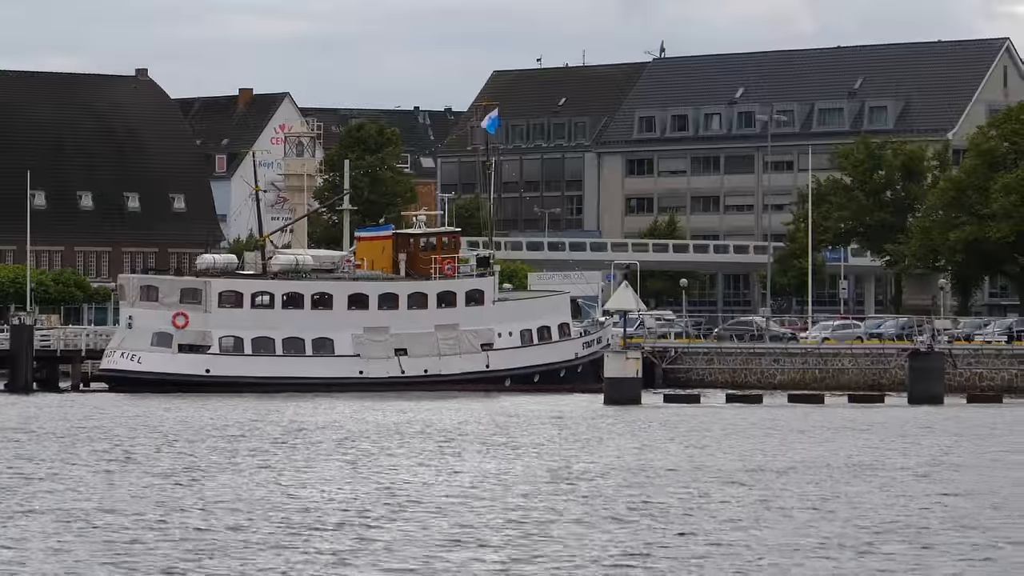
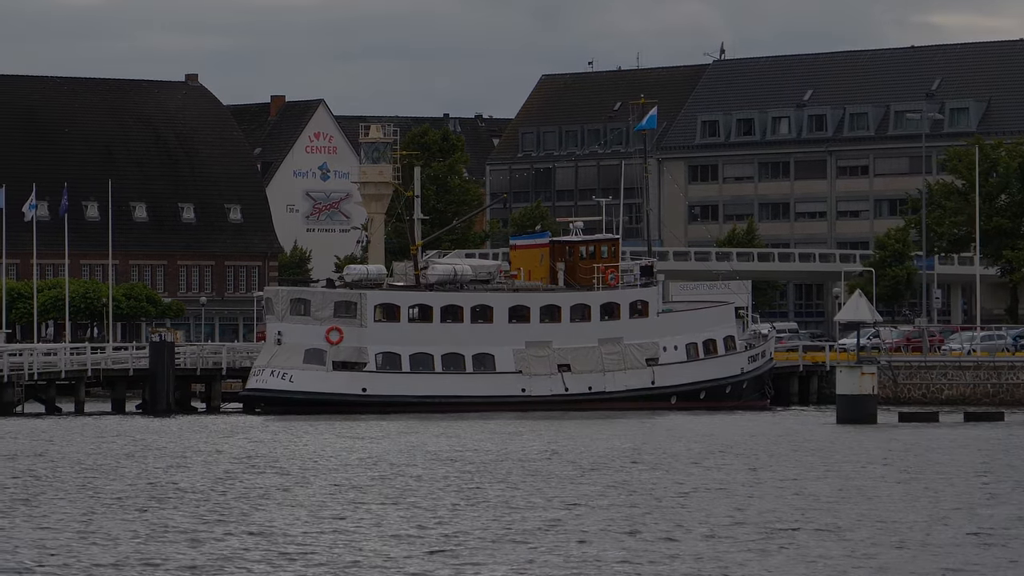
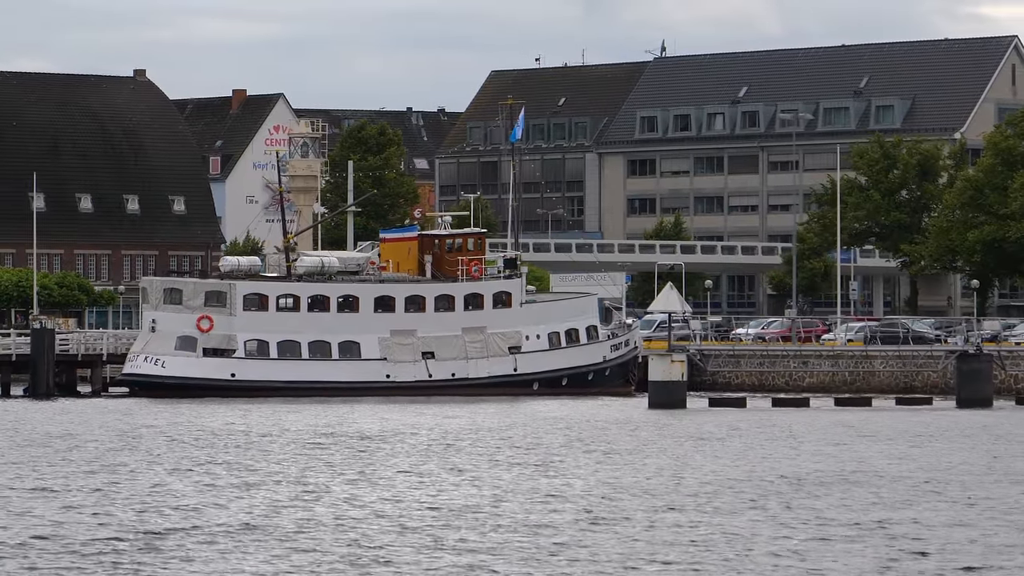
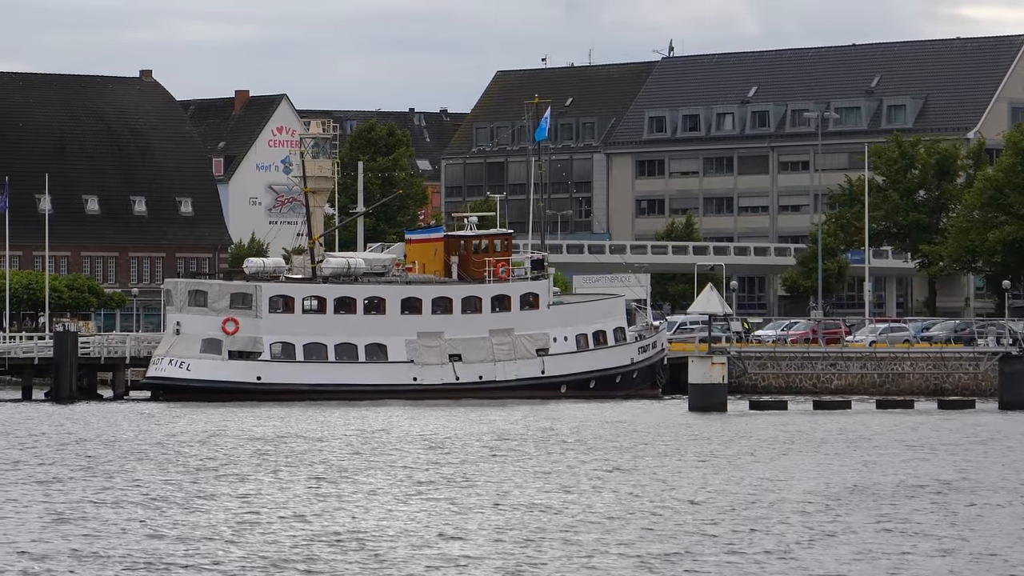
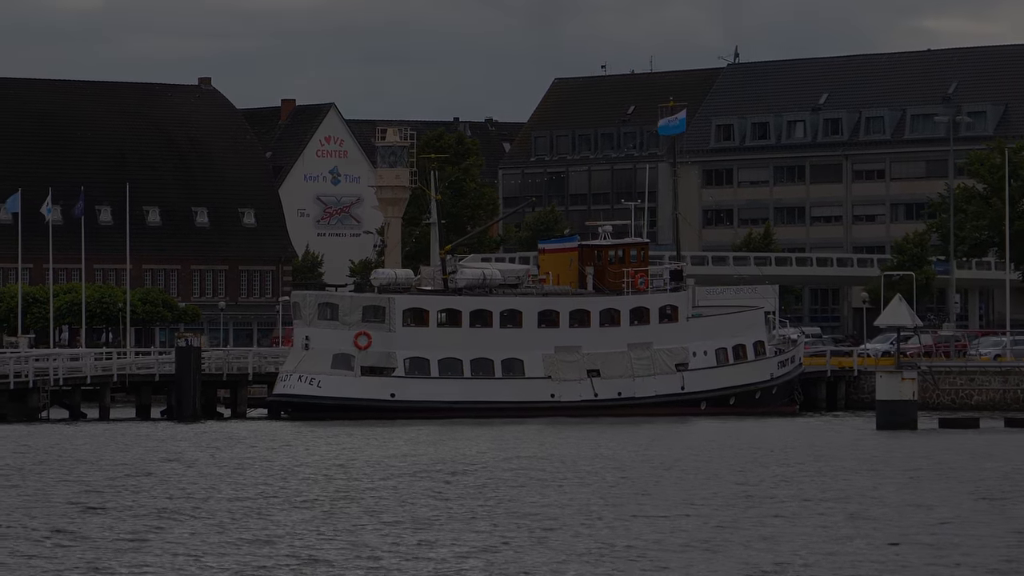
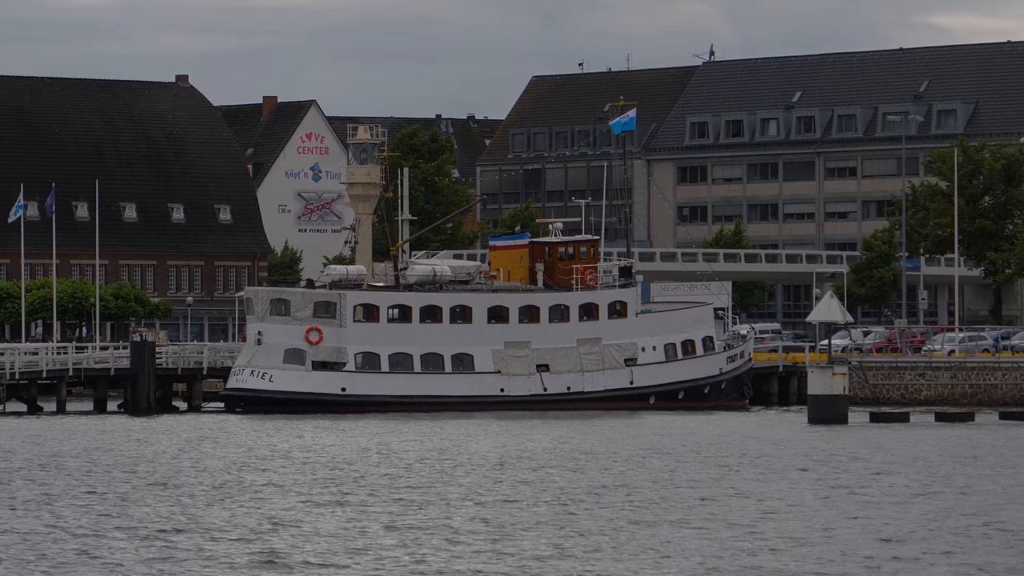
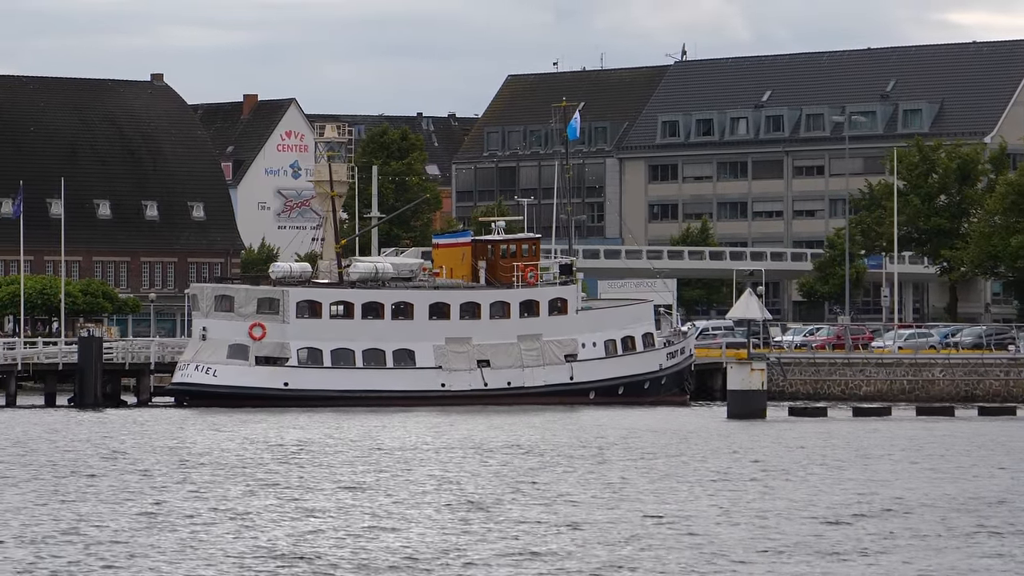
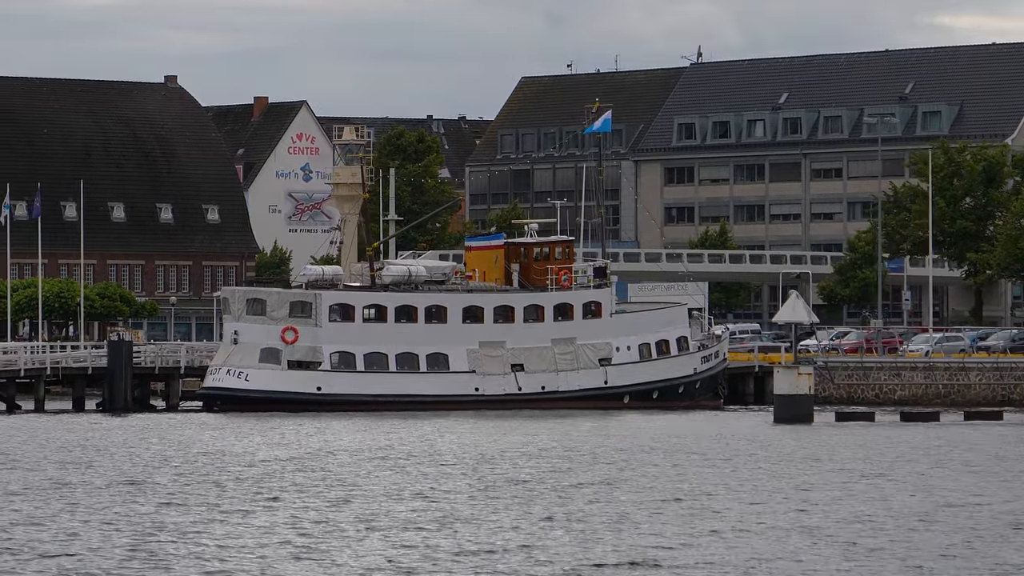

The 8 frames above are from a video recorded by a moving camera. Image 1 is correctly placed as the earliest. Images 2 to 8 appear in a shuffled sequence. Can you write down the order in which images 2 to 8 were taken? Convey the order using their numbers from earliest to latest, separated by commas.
3, 4, 7, 8, 6, 2, 5
